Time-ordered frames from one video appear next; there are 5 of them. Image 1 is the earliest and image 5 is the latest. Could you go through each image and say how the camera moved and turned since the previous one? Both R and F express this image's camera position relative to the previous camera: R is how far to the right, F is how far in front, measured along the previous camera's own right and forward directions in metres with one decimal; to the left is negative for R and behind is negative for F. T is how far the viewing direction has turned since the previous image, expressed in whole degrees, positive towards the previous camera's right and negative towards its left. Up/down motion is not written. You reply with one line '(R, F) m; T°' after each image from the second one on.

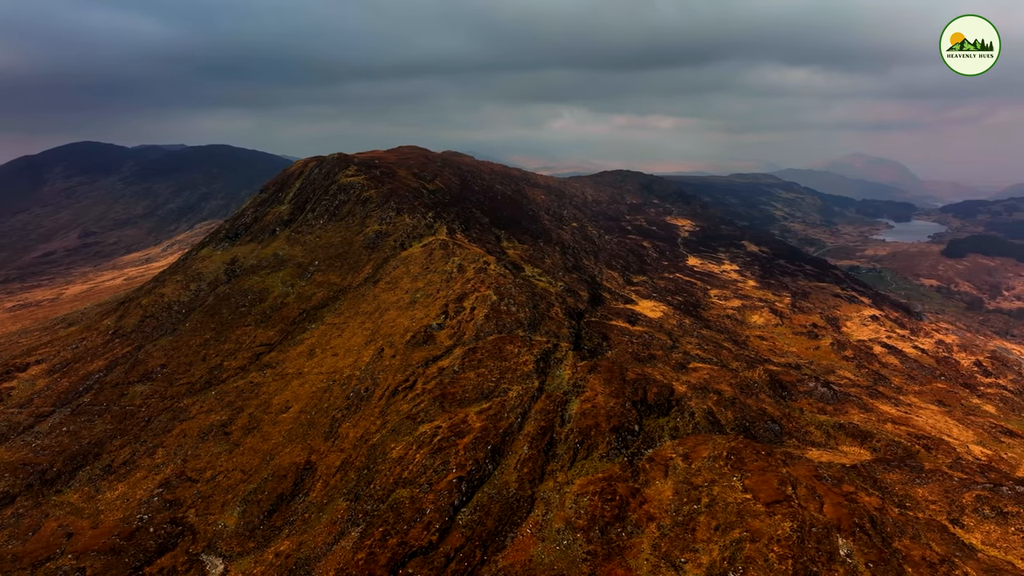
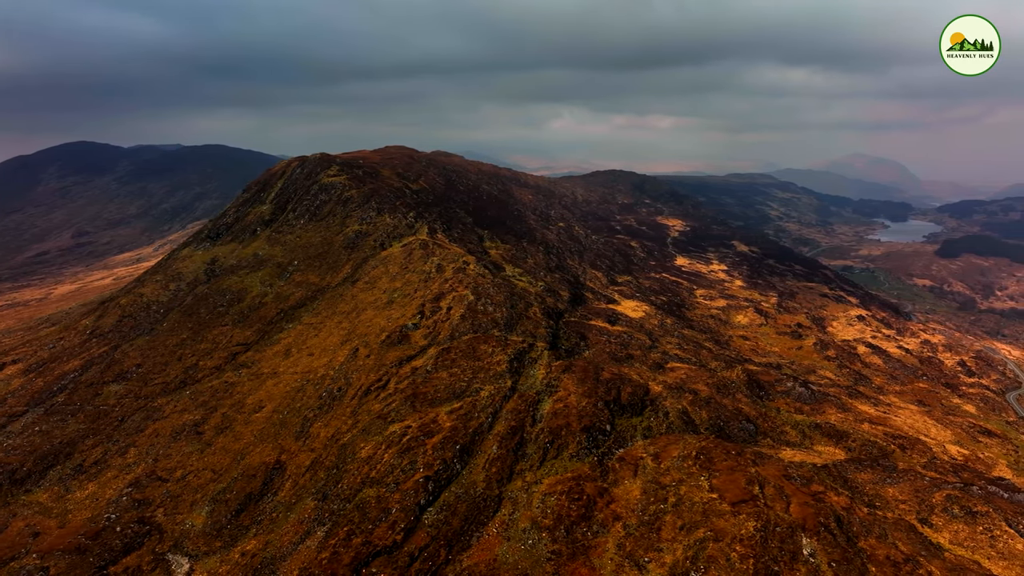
(+4.5, -0.1) m; 0°
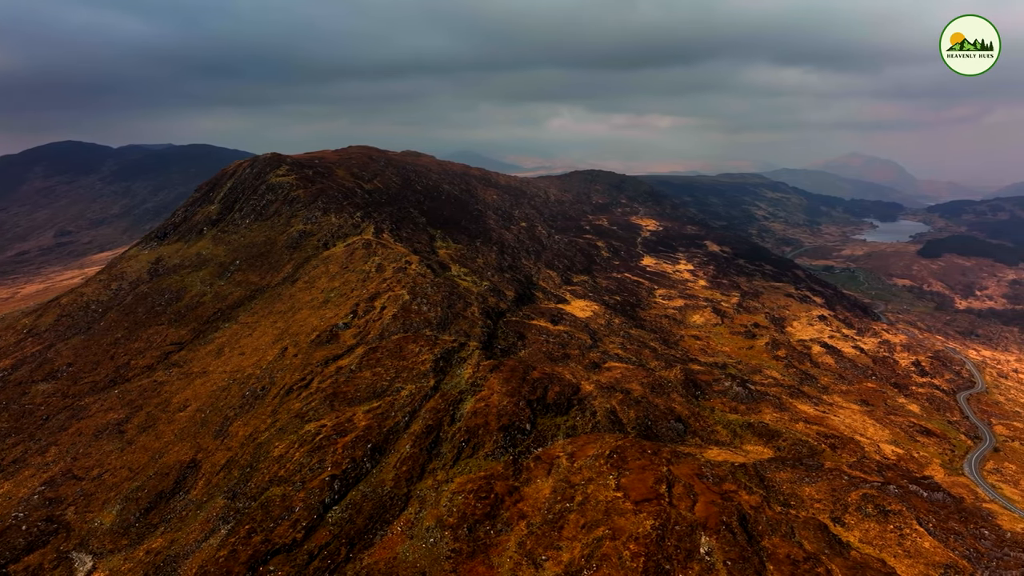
(+12.7, -0.3) m; 0°
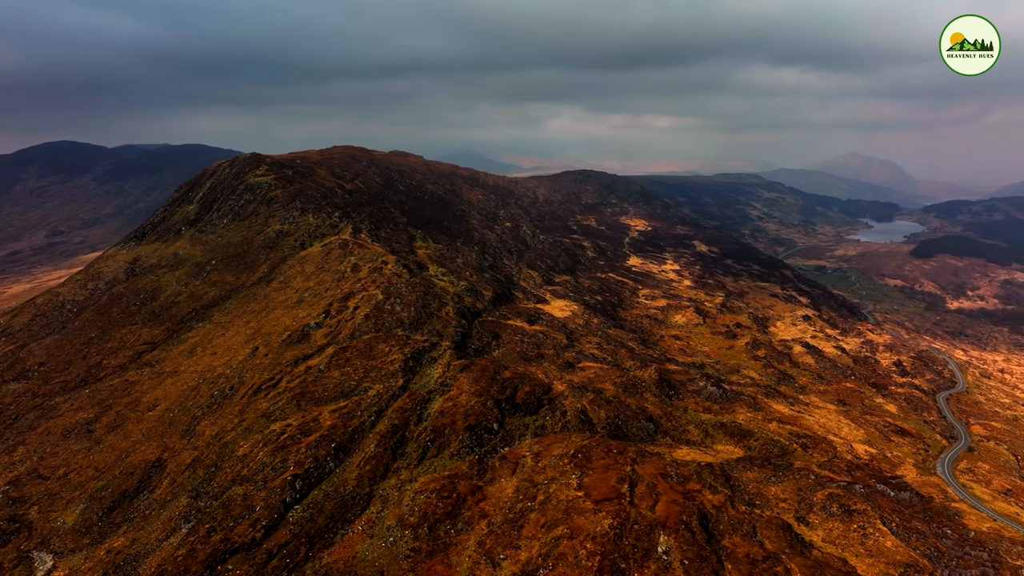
(+5.2, -0.2) m; 0°
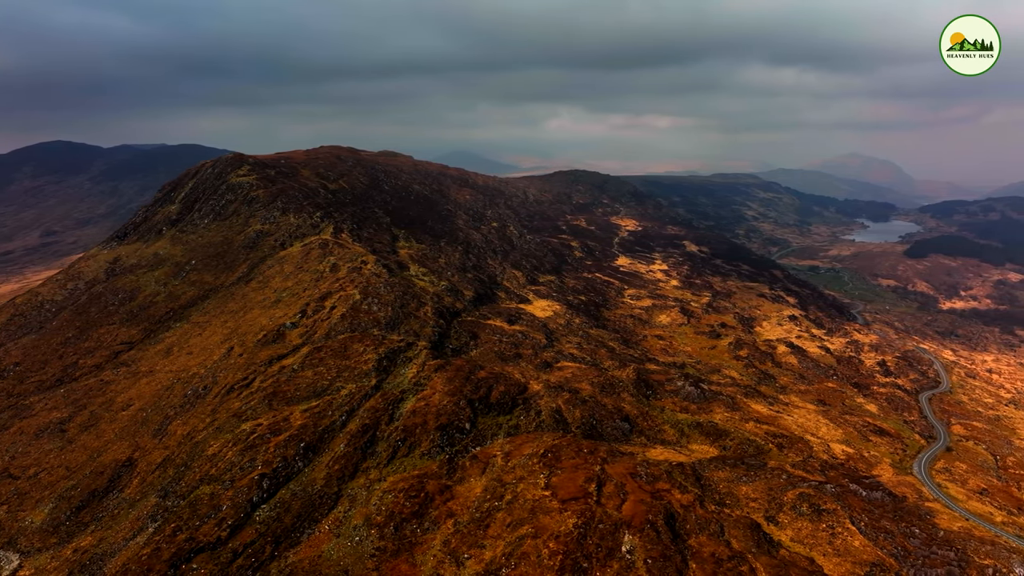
(+4.5, -0.1) m; 0°
